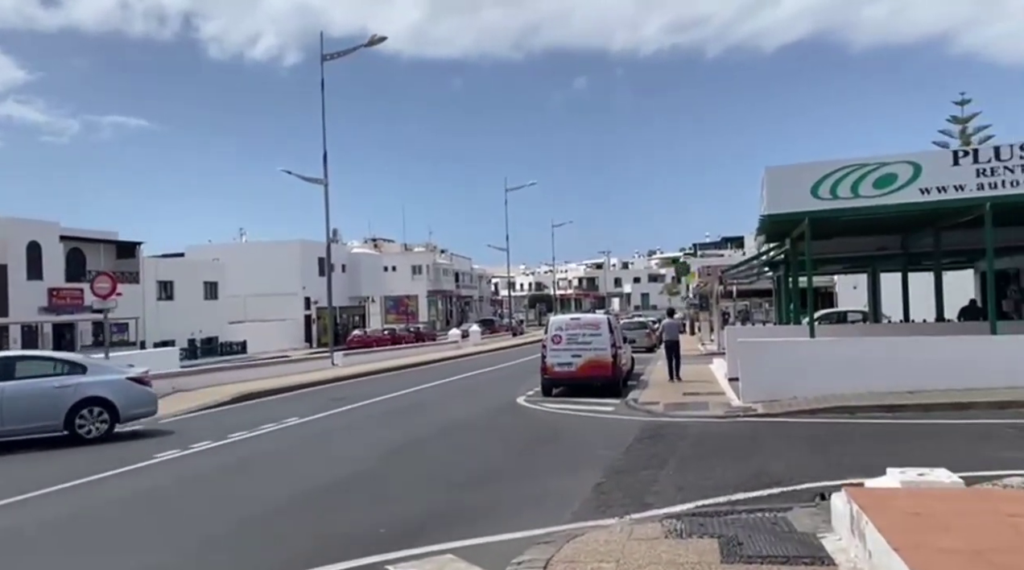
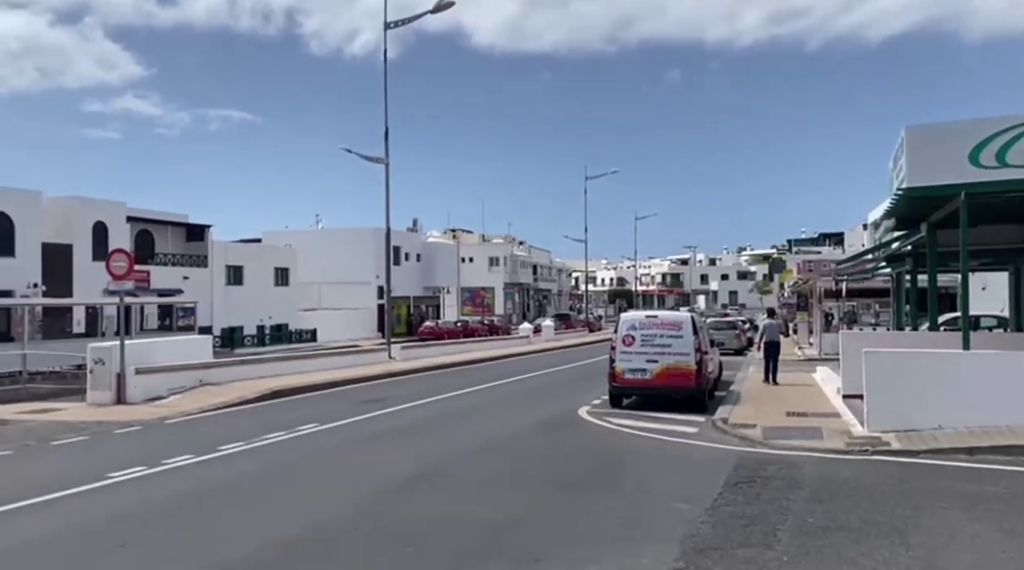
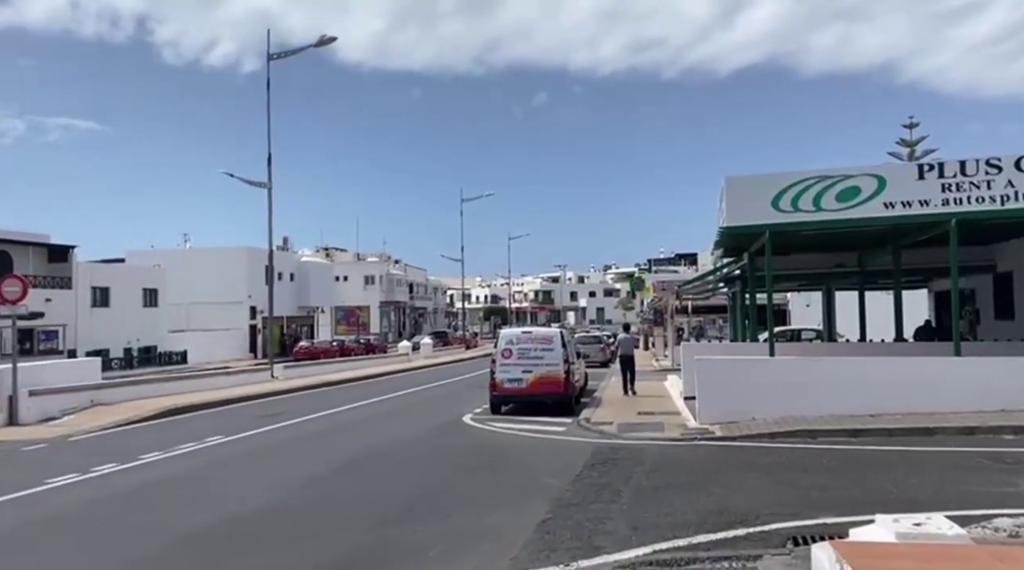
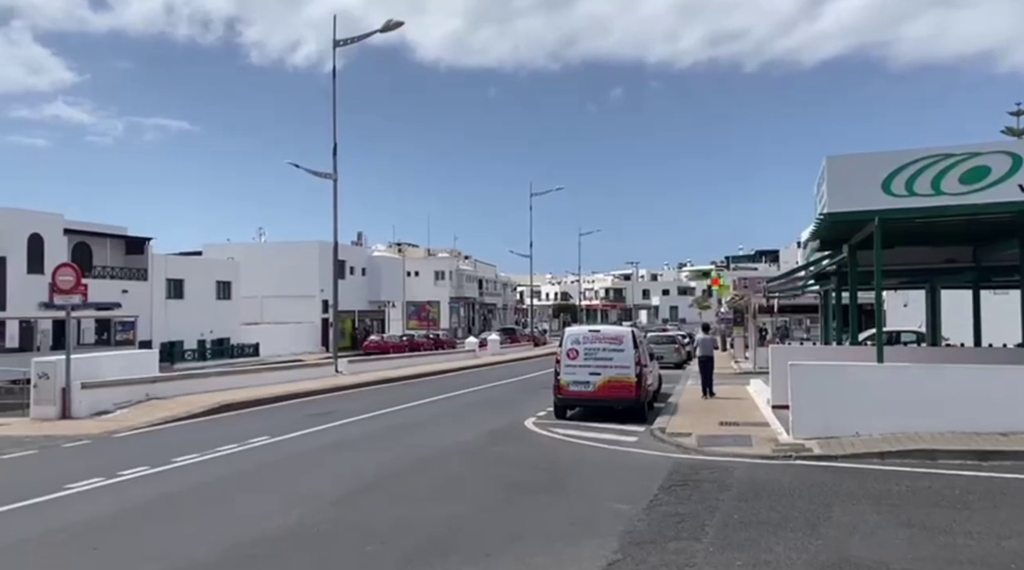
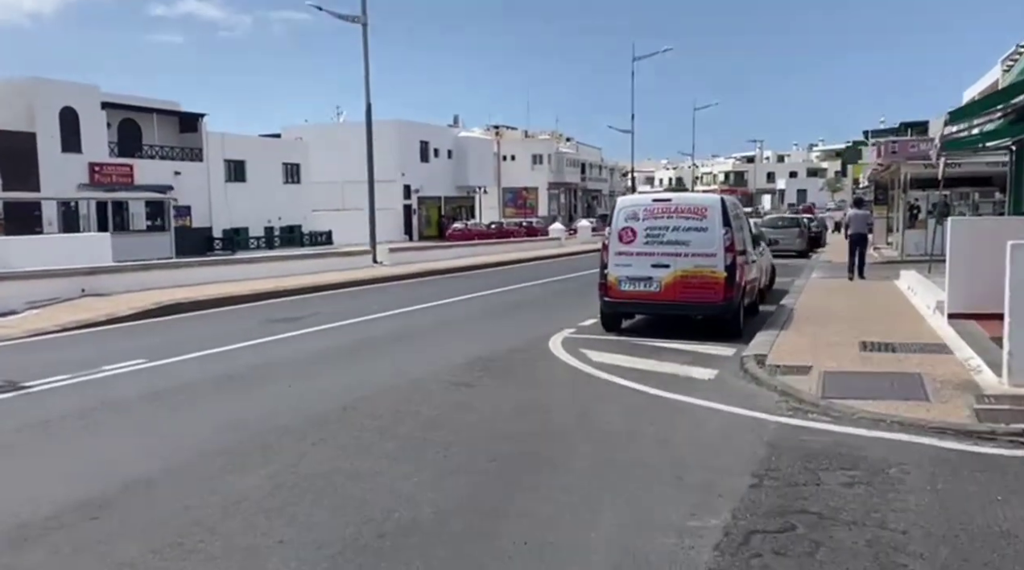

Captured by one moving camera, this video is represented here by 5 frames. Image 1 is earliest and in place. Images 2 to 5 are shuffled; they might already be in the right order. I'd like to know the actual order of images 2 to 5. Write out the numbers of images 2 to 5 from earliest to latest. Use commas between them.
3, 4, 2, 5
